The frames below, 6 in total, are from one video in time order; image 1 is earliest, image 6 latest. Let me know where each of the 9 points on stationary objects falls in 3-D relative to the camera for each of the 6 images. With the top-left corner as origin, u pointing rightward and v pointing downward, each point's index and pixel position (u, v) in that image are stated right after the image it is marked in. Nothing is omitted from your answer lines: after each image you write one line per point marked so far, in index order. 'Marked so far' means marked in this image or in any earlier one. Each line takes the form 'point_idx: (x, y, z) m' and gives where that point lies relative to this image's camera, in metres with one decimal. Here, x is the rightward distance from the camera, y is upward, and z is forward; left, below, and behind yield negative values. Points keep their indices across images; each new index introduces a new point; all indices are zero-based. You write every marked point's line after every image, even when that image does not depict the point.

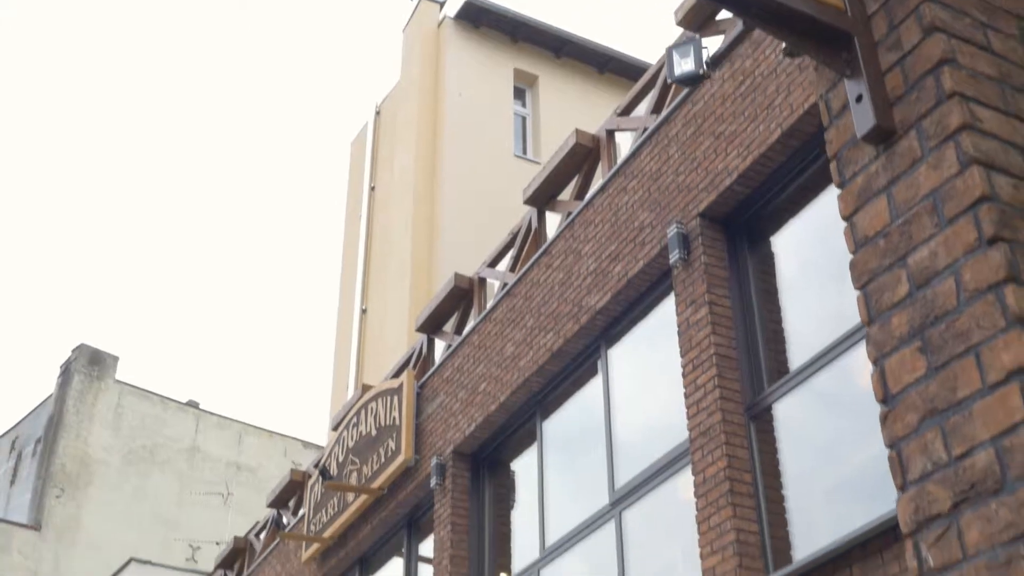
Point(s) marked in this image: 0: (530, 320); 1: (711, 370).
0: (+0.1, -0.2, +6.9) m
1: (+1.2, -0.5, +5.5) m
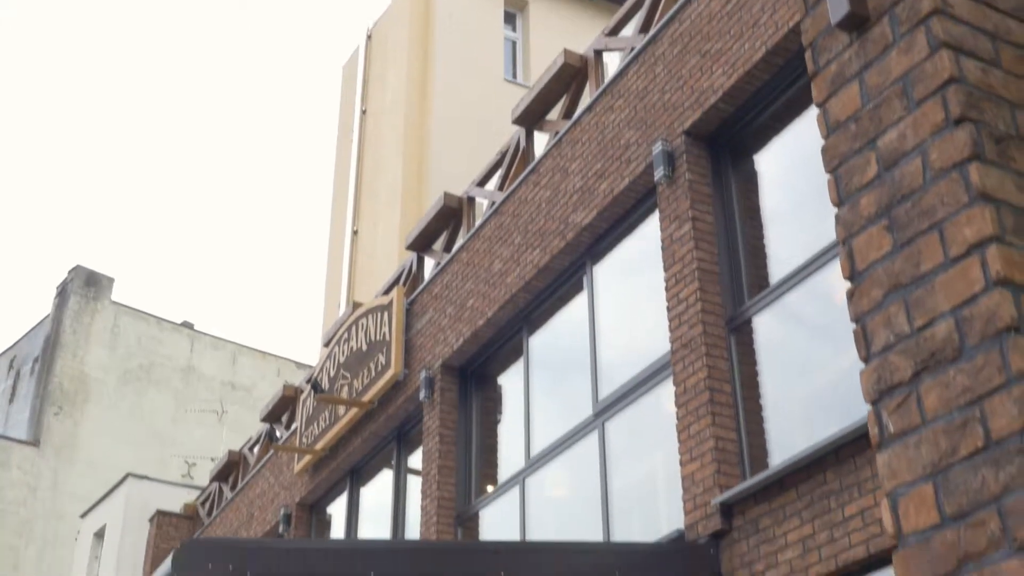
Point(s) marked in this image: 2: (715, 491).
0: (0.0, +0.4, +7.0) m
1: (+1.1, 0.0, +5.7) m
2: (+1.2, -1.2, +5.5) m
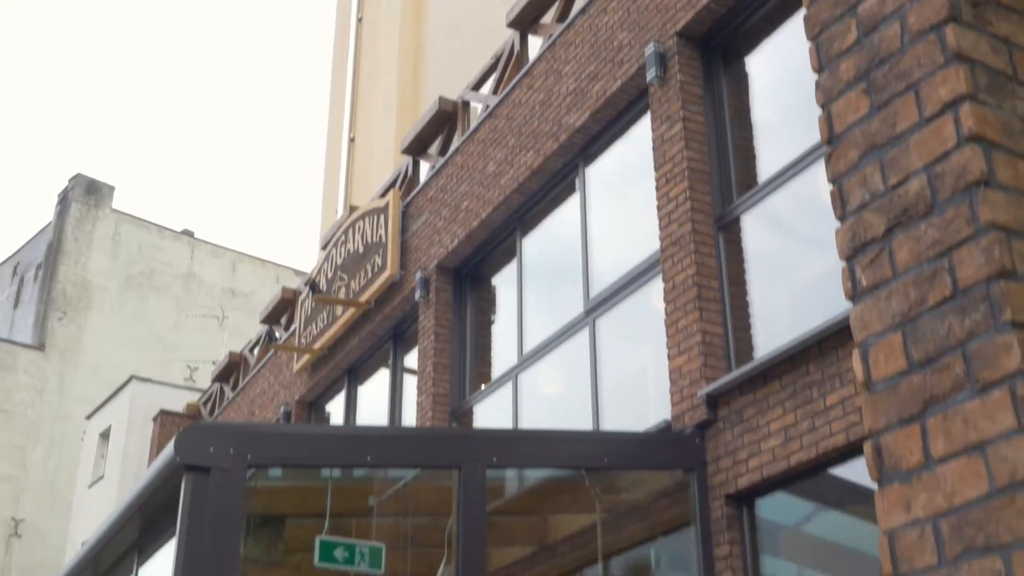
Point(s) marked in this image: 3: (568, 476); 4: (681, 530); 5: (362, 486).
0: (0.0, +1.1, +7.1) m
1: (+1.1, +0.7, +5.8) m
2: (+1.2, -0.6, +5.7) m
3: (+0.4, -1.2, +5.8) m
4: (+1.1, -1.5, +5.9) m
5: (-0.9, -1.2, +5.6) m
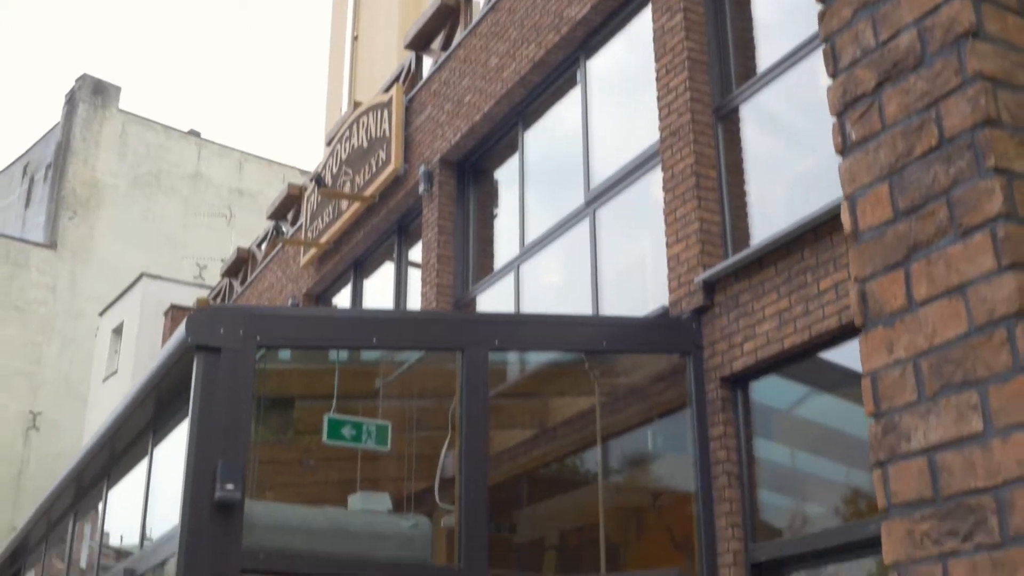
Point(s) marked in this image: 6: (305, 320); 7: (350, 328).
0: (0.0, +1.9, +7.1) m
1: (+1.1, +1.4, +5.8) m
2: (+1.2, +0.1, +5.8) m
3: (+0.4, -0.5, +6.0) m
4: (+1.1, -0.8, +6.1) m
5: (-0.9, -0.5, +5.8) m
6: (-1.3, -0.2, +5.6) m
7: (-1.0, -0.2, +5.7) m
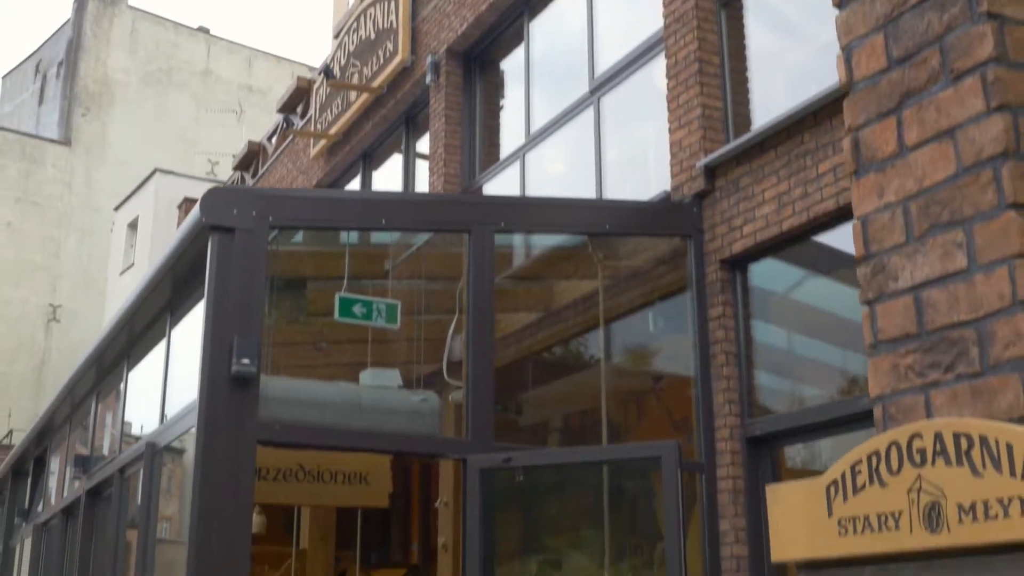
0: (+0.1, +2.7, +7.1) m
1: (+1.1, +2.1, +5.9) m
2: (+1.2, +0.9, +5.9) m
3: (+0.4, +0.3, +6.2) m
4: (+1.1, 0.0, +6.3) m
5: (-0.9, +0.2, +5.9) m
6: (-1.2, +0.5, +5.8) m
7: (-1.0, +0.5, +5.8) m
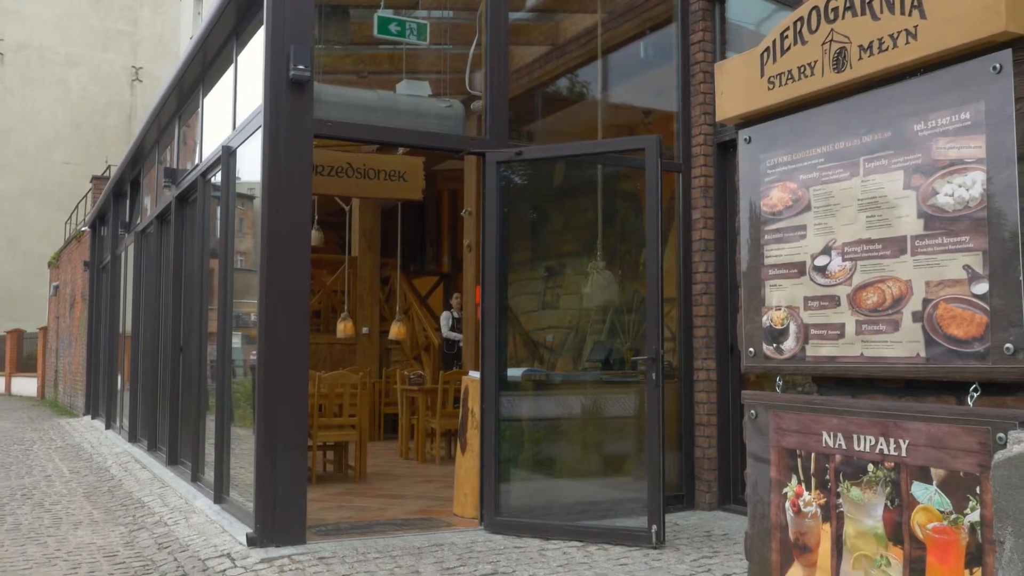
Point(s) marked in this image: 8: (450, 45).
0: (+0.2, +4.8, +8.0) m
1: (+1.2, +4.2, +6.8) m
2: (+1.3, +2.9, +6.9) m
3: (+0.5, +2.4, +7.2) m
4: (+1.2, +2.1, +7.3) m
5: (-0.8, +2.3, +7.0) m
6: (-1.2, +2.6, +6.9) m
7: (-0.9, +2.6, +6.9) m
8: (-0.5, +1.9, +7.2) m
